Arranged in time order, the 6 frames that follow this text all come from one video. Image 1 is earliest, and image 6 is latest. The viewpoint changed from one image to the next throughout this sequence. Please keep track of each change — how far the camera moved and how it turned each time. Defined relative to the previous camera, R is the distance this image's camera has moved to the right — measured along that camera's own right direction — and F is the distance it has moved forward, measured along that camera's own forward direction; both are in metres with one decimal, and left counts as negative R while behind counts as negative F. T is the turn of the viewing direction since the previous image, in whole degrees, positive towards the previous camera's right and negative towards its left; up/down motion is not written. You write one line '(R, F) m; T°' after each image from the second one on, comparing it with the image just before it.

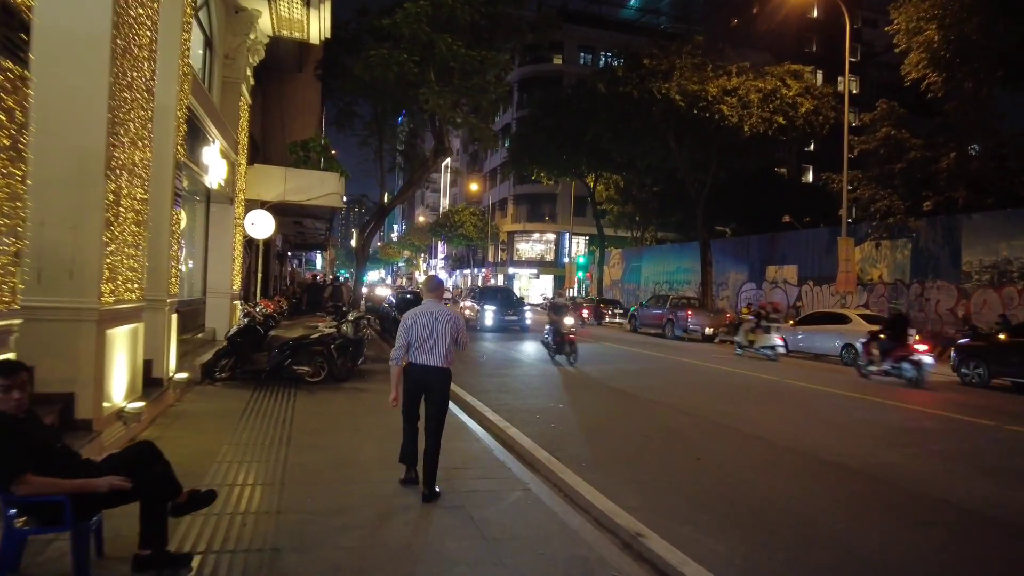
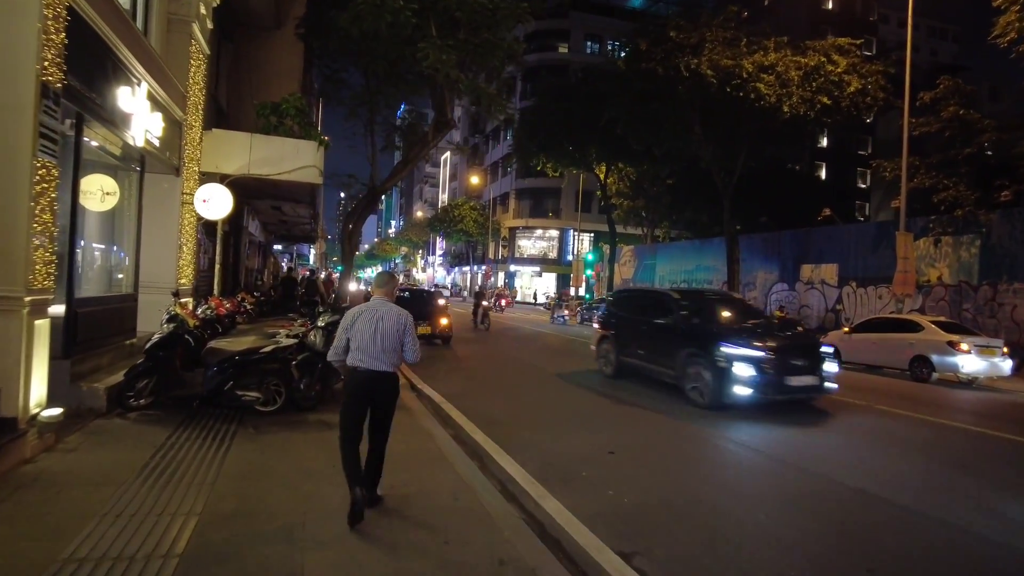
(-0.4, +3.2) m; 0°
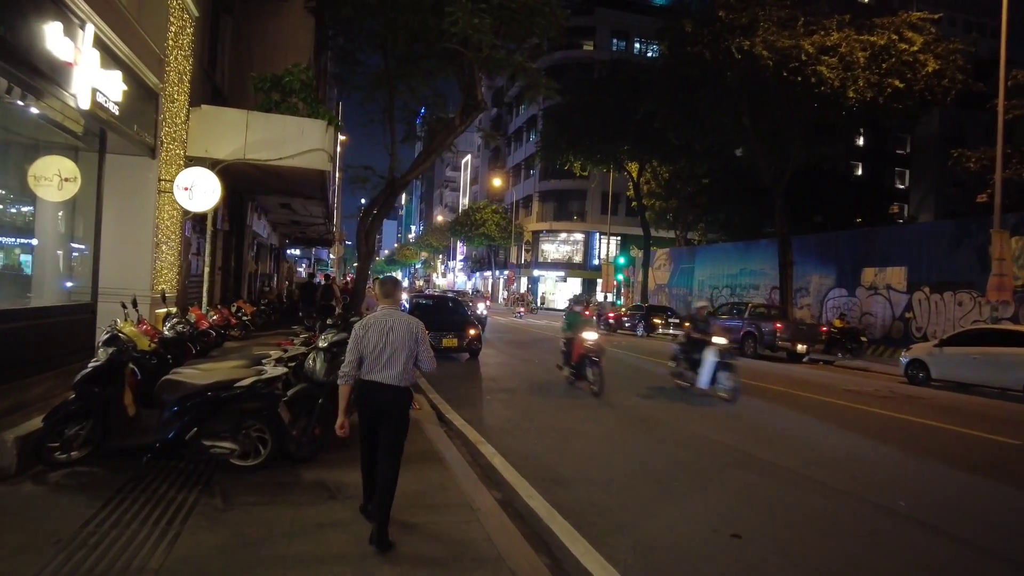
(-0.5, +2.4) m; -2°
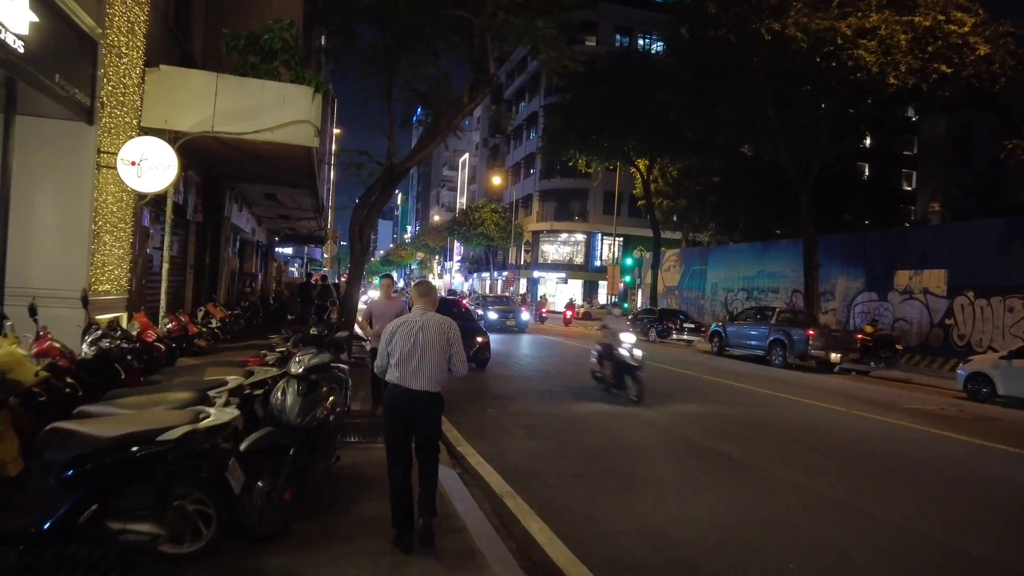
(-0.4, +2.1) m; 0°
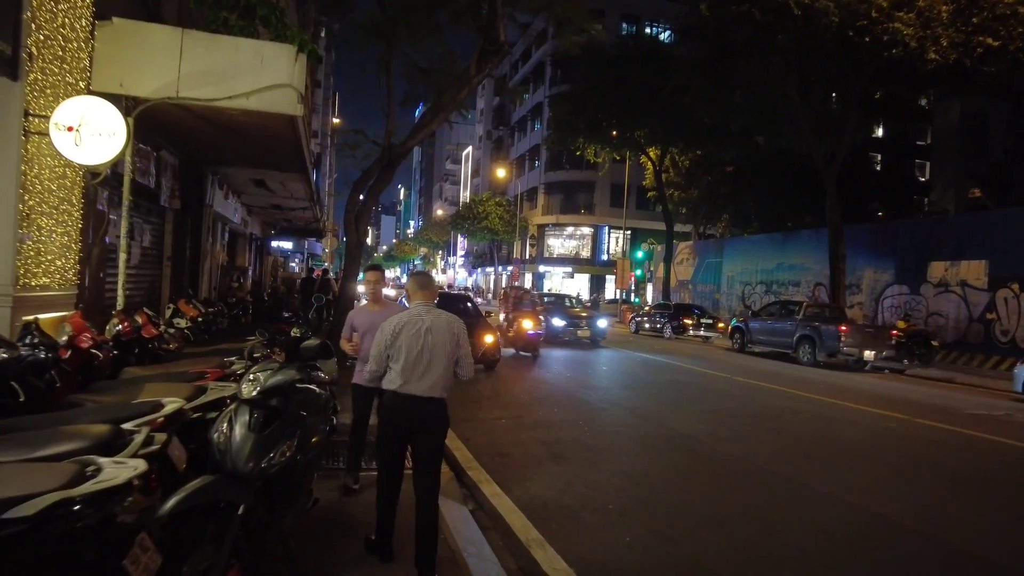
(-0.2, +1.5) m; 0°
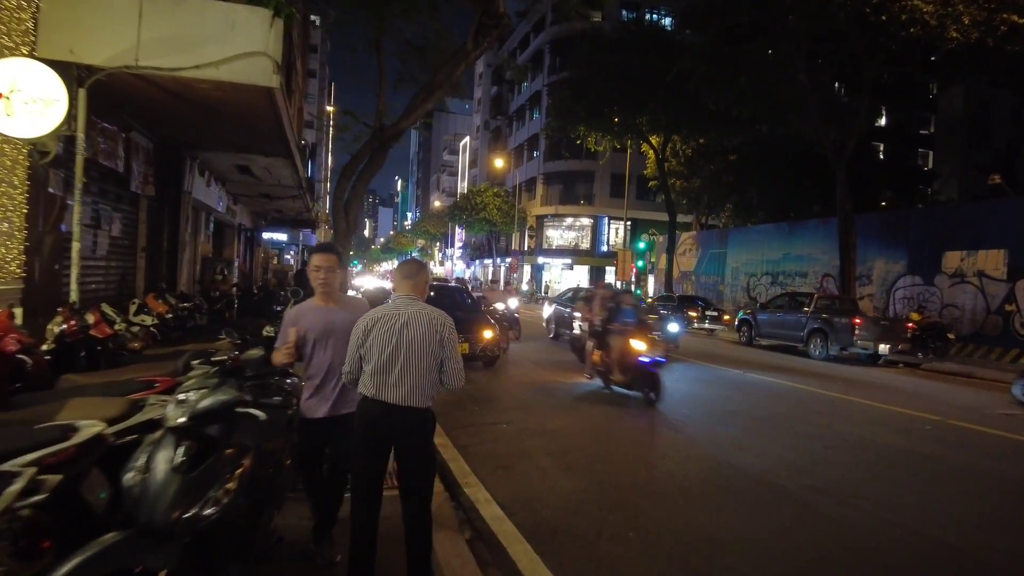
(0.0, +0.9) m; 0°
